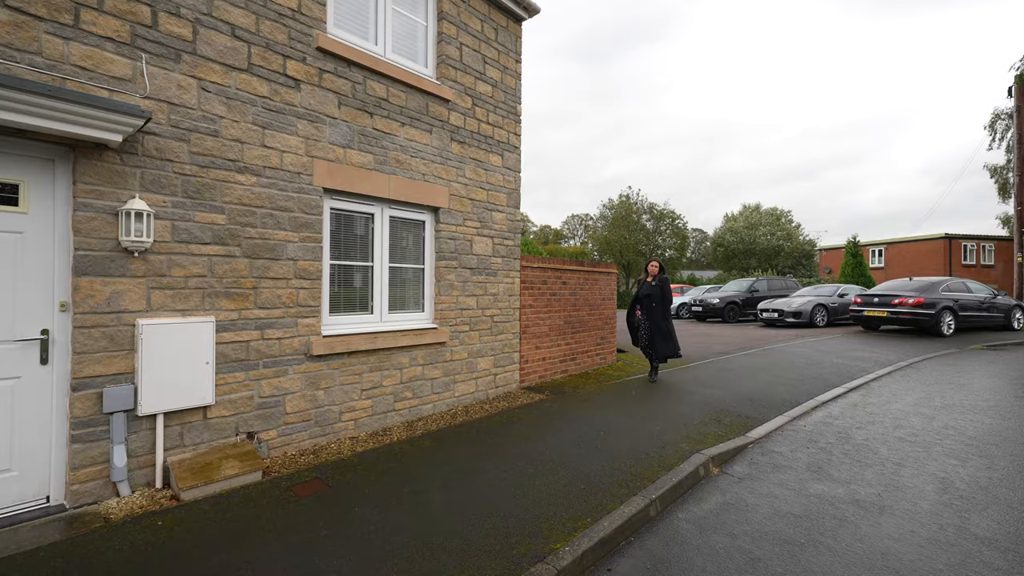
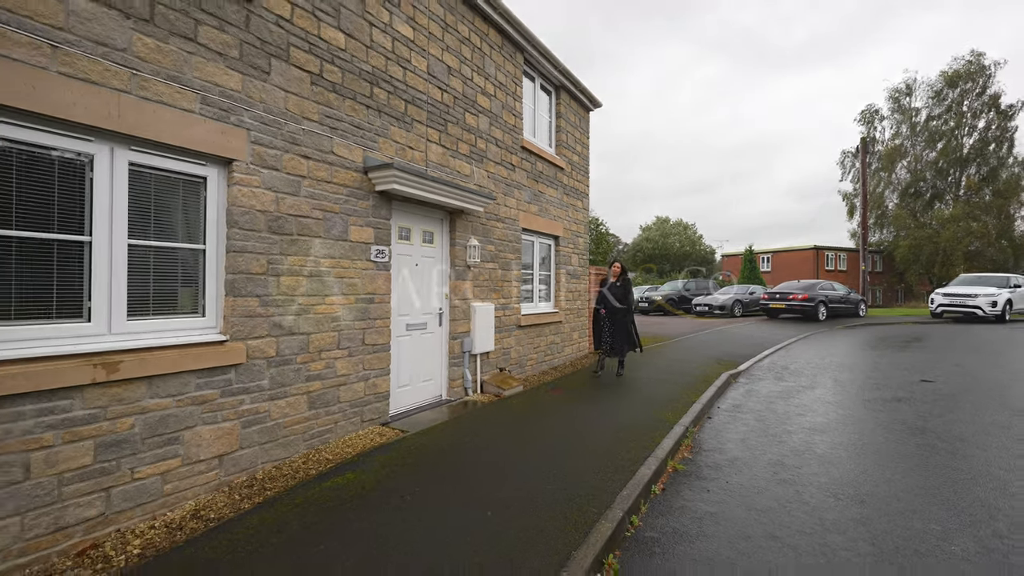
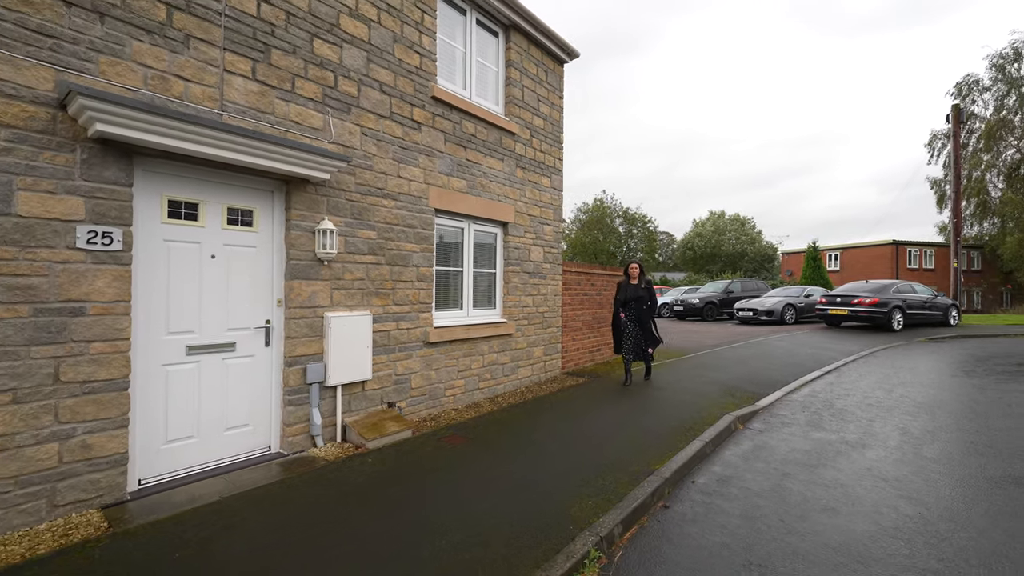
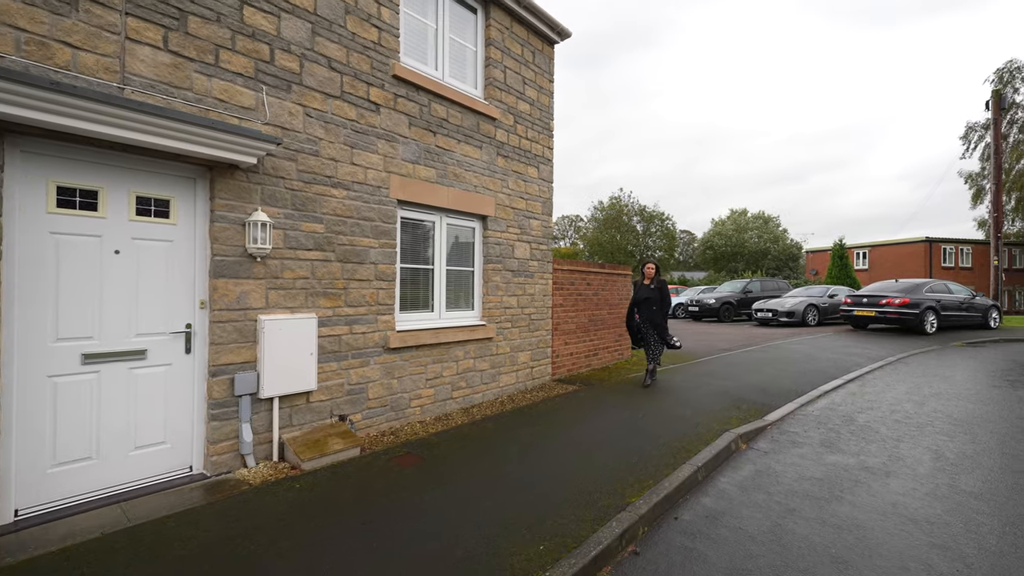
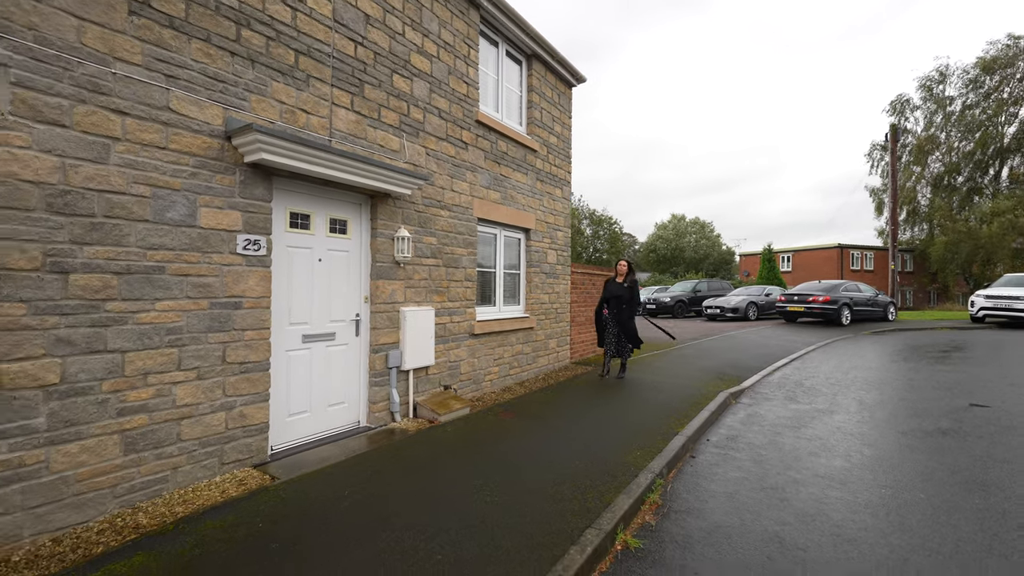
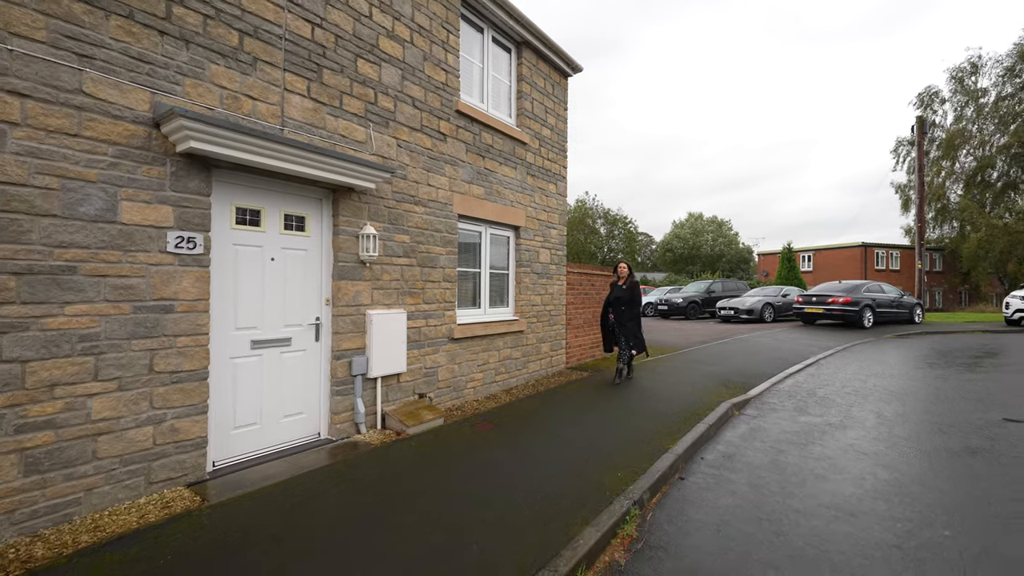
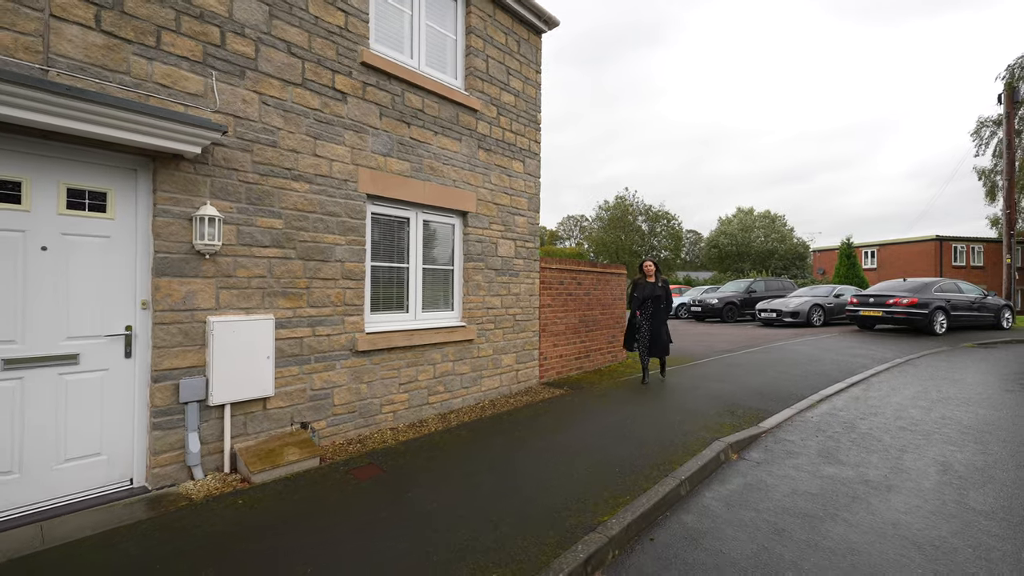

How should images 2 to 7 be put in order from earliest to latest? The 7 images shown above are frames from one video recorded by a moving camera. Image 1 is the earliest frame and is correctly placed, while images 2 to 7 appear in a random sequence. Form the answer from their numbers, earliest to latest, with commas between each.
7, 4, 3, 6, 5, 2
